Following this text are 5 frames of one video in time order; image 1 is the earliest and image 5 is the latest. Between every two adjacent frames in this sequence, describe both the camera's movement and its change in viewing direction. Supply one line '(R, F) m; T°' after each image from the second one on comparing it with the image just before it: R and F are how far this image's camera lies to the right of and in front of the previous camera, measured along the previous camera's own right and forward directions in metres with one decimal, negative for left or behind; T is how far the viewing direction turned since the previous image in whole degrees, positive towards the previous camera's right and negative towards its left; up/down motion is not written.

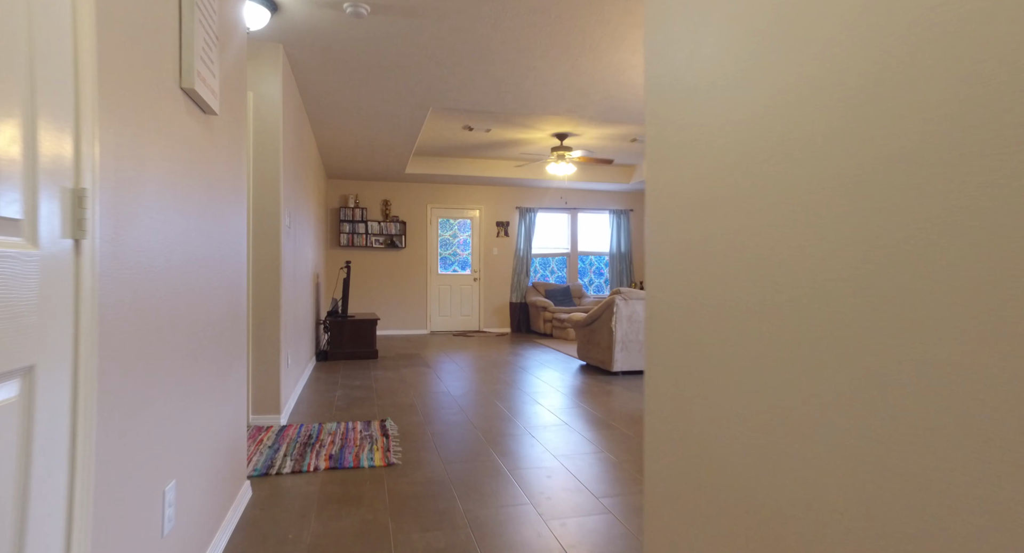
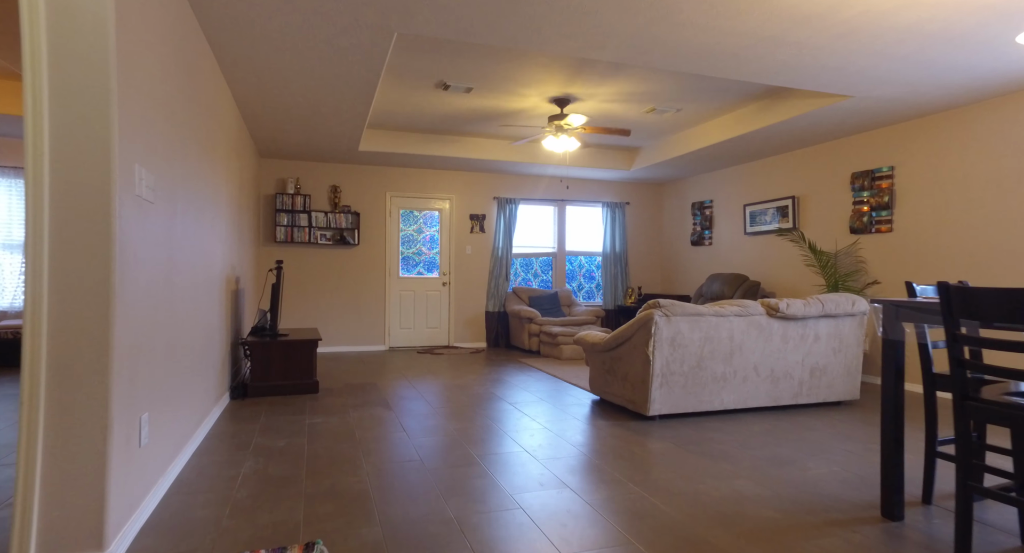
(-0.2, +1.5) m; +4°
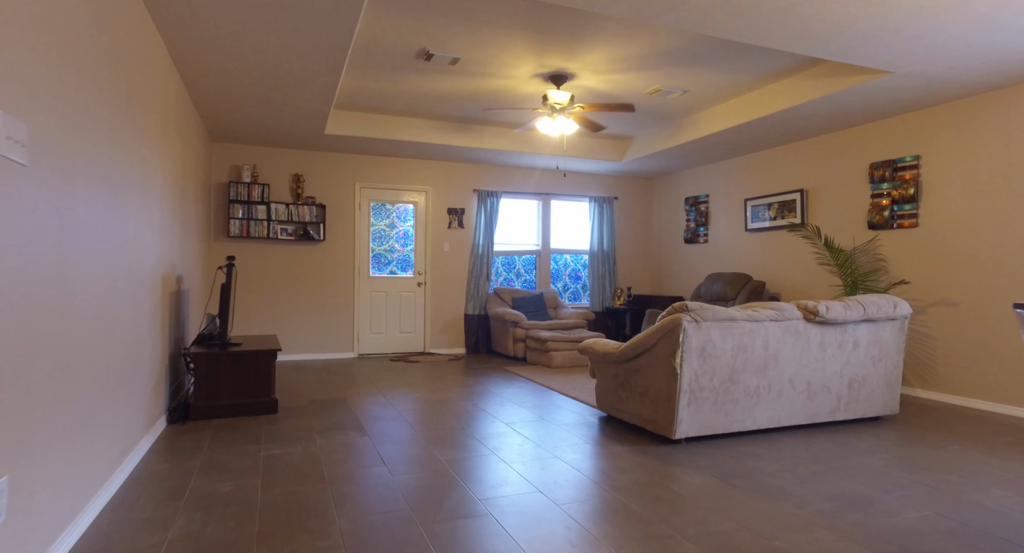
(-0.2, +0.6) m; +3°
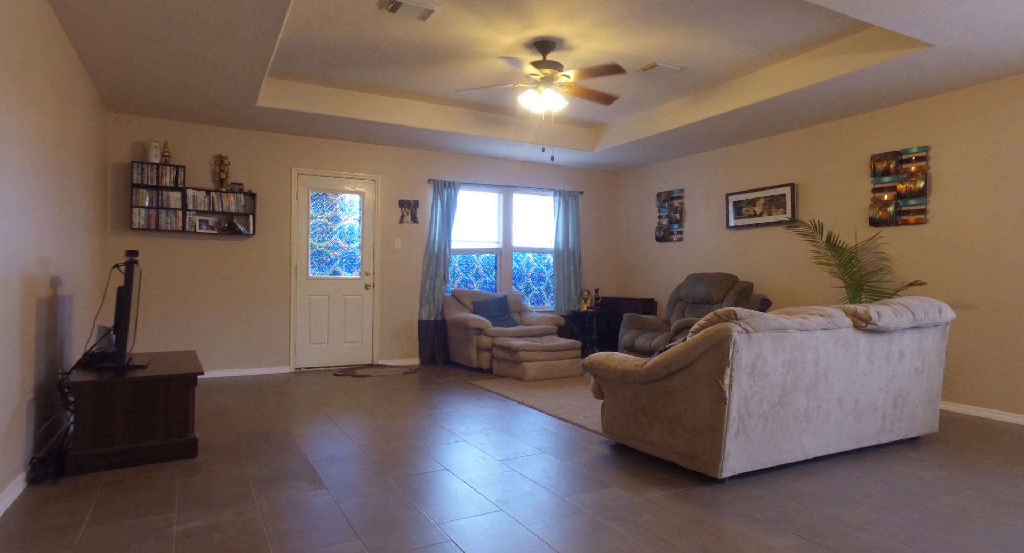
(-0.3, +0.8) m; +7°
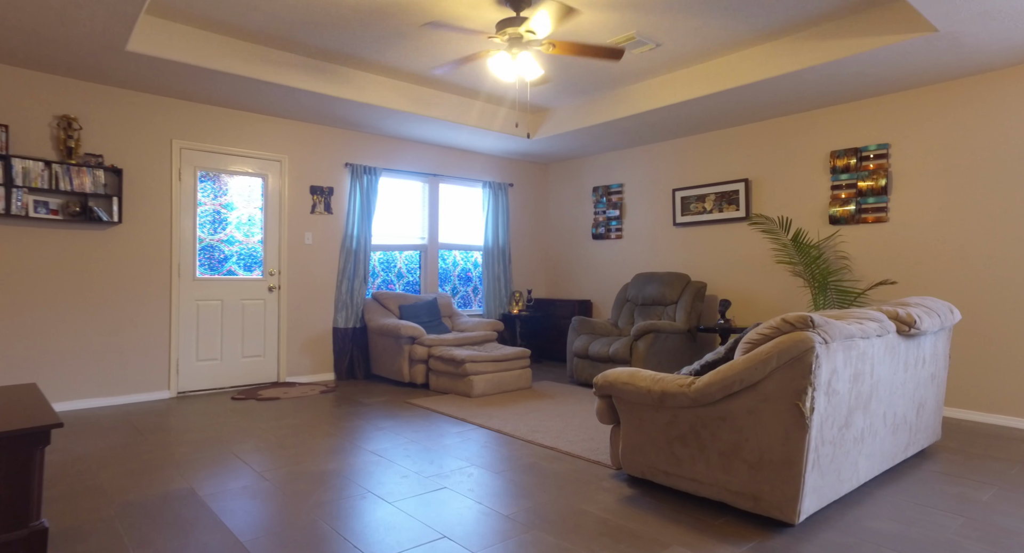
(-0.5, +0.7) m; +12°
